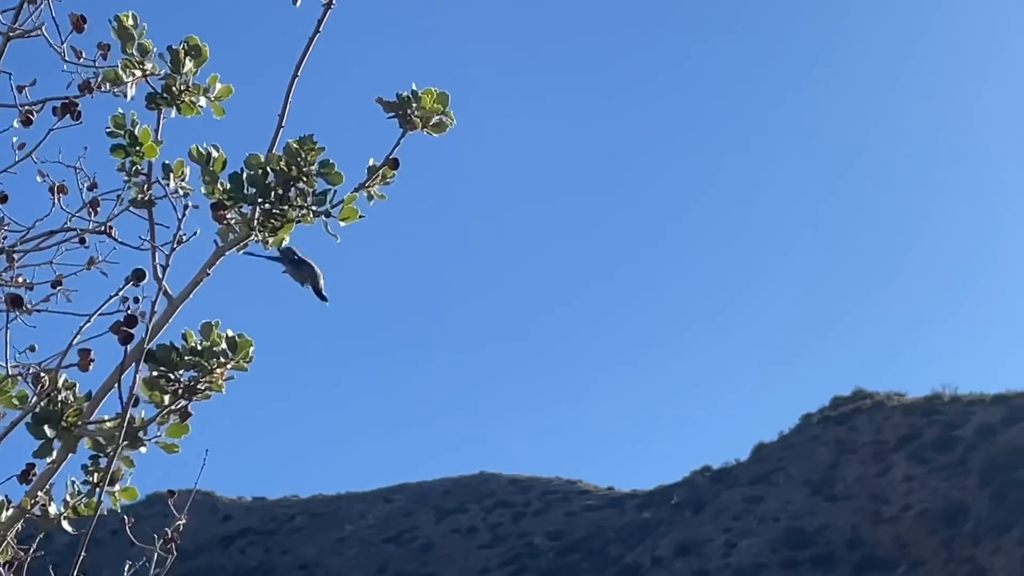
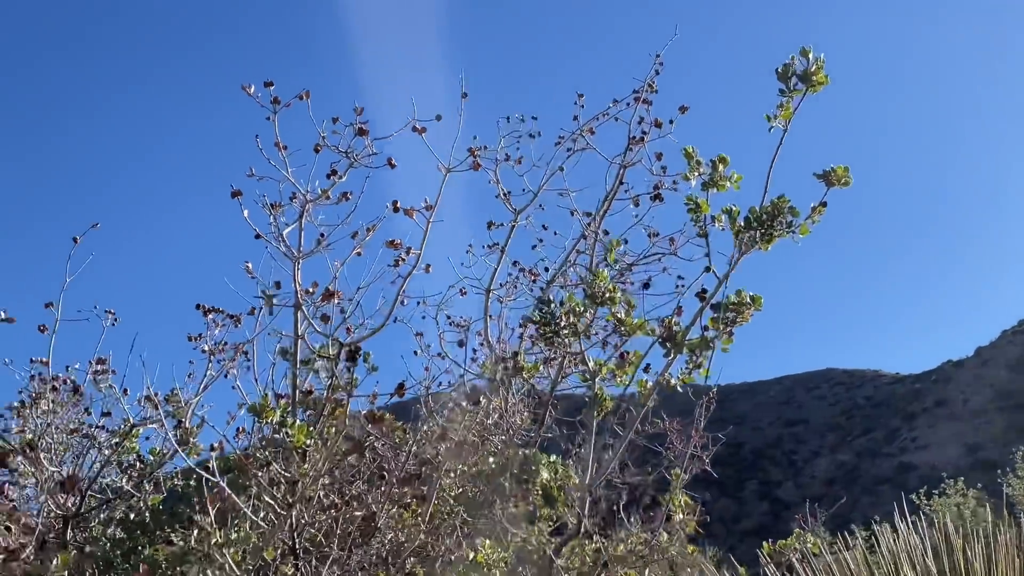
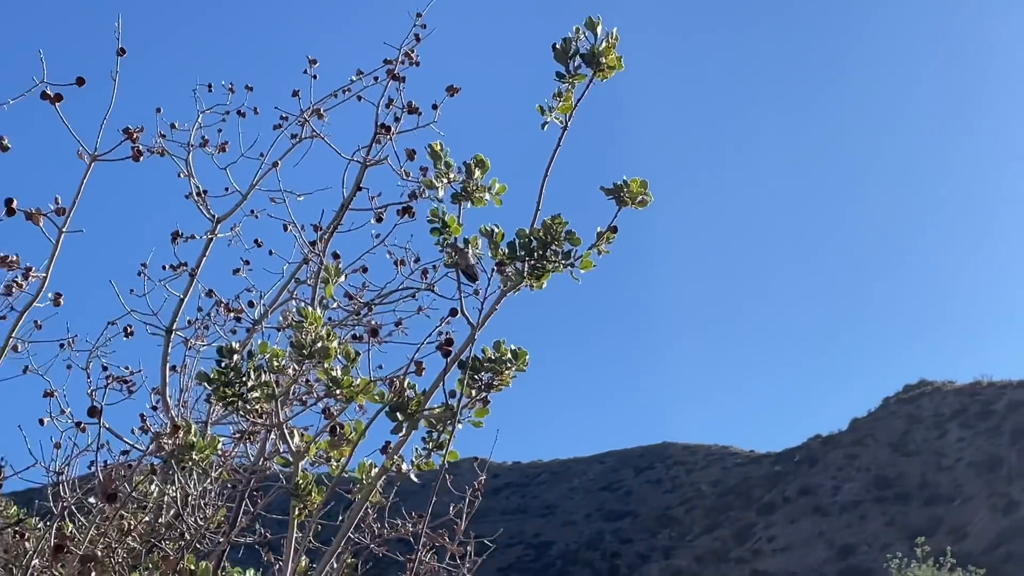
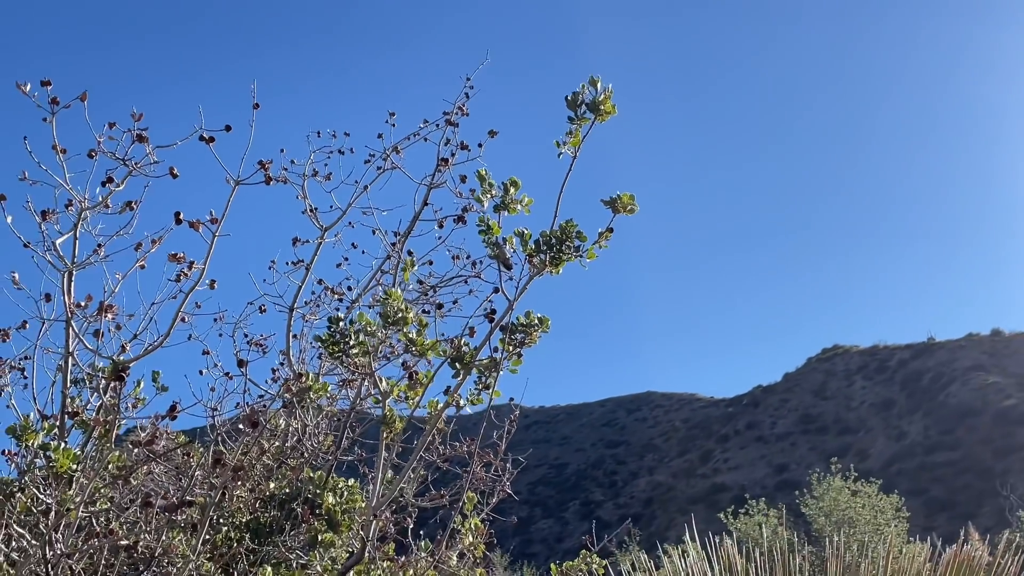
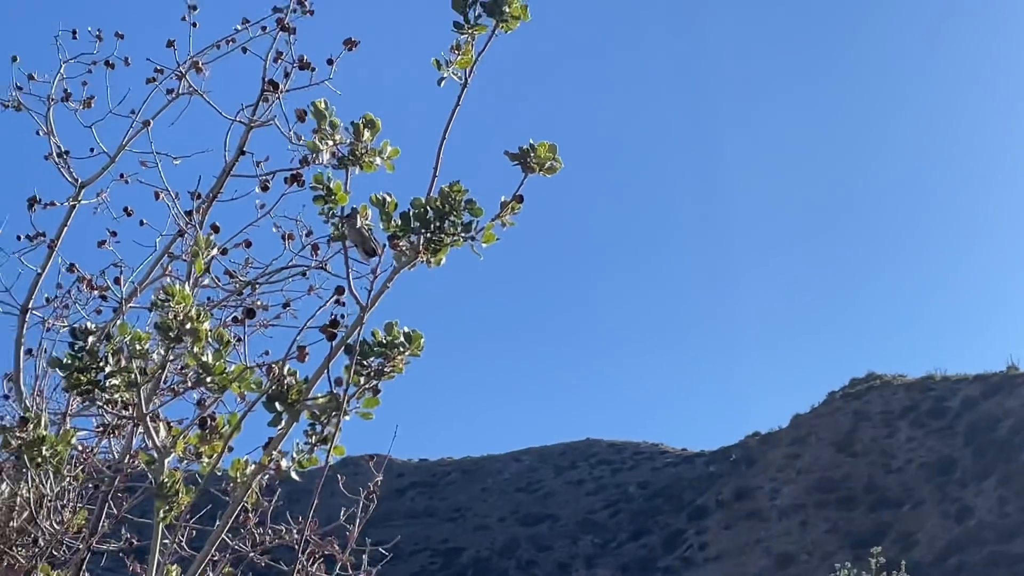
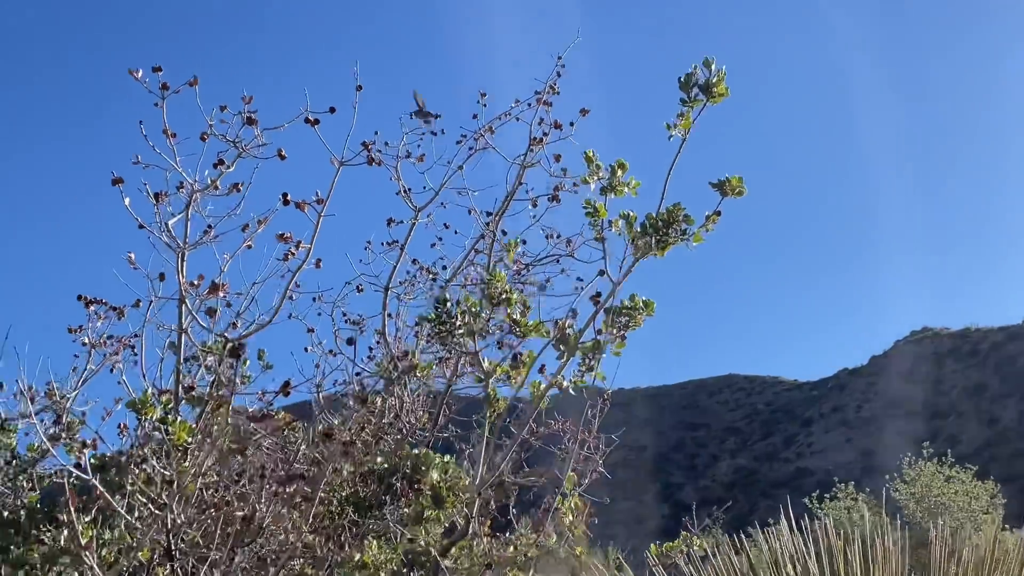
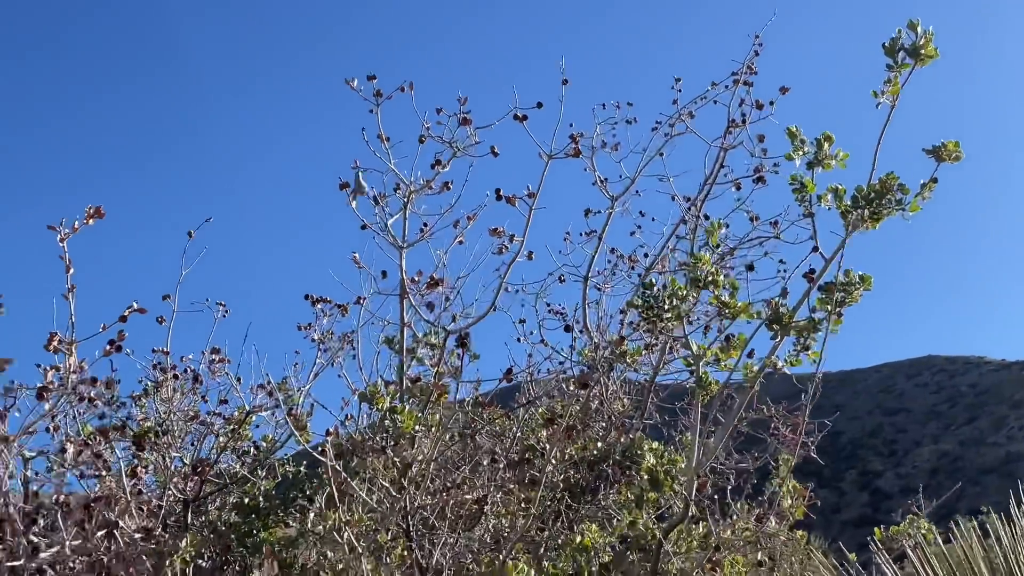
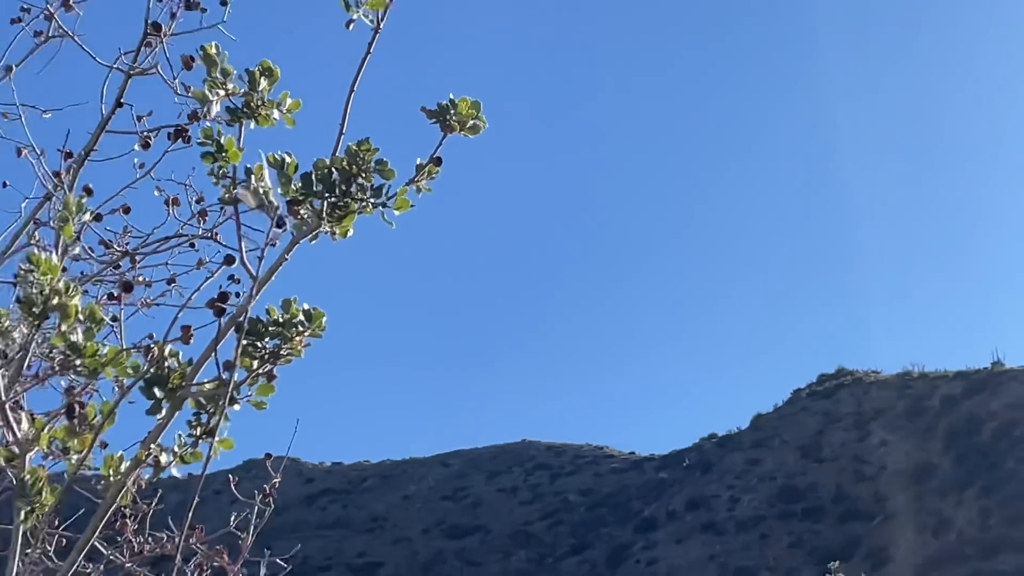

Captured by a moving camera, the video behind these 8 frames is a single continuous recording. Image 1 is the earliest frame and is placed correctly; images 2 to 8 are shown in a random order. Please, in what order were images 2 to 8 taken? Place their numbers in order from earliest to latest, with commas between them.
8, 5, 3, 4, 6, 2, 7
